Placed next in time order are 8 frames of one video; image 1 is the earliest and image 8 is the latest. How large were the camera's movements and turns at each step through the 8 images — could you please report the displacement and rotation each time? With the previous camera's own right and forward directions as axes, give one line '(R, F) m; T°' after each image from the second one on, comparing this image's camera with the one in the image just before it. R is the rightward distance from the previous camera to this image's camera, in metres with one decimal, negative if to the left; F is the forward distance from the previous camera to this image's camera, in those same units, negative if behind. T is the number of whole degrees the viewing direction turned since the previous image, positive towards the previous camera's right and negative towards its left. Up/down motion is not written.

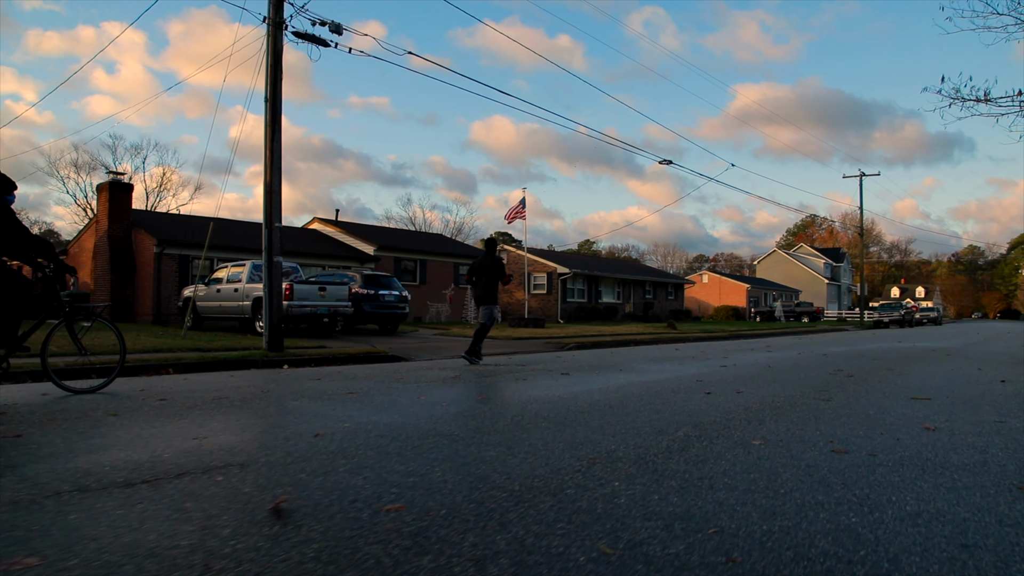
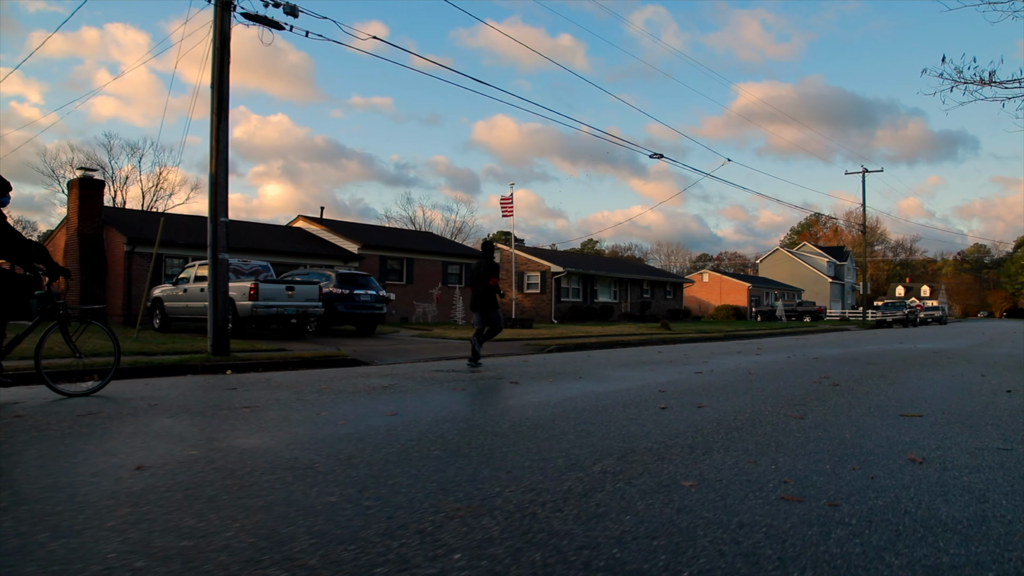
(+0.8, +1.1) m; 0°
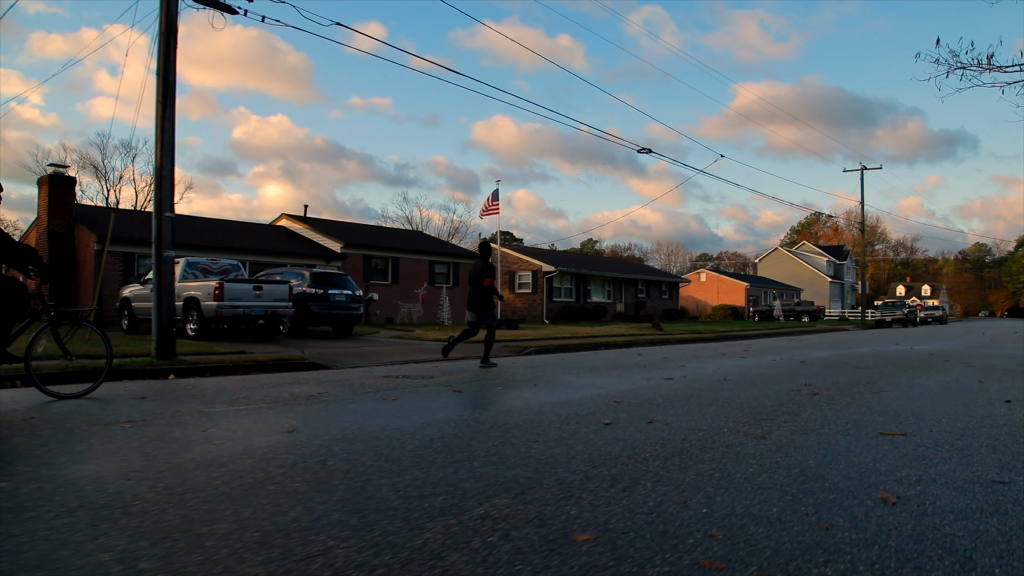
(+0.7, +0.9) m; 0°
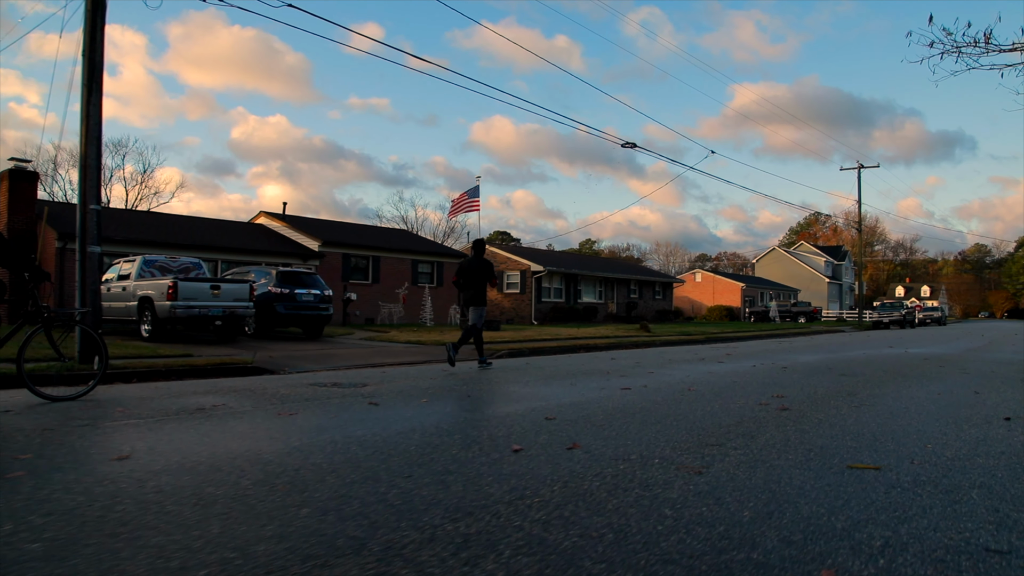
(+0.7, +1.0) m; 0°
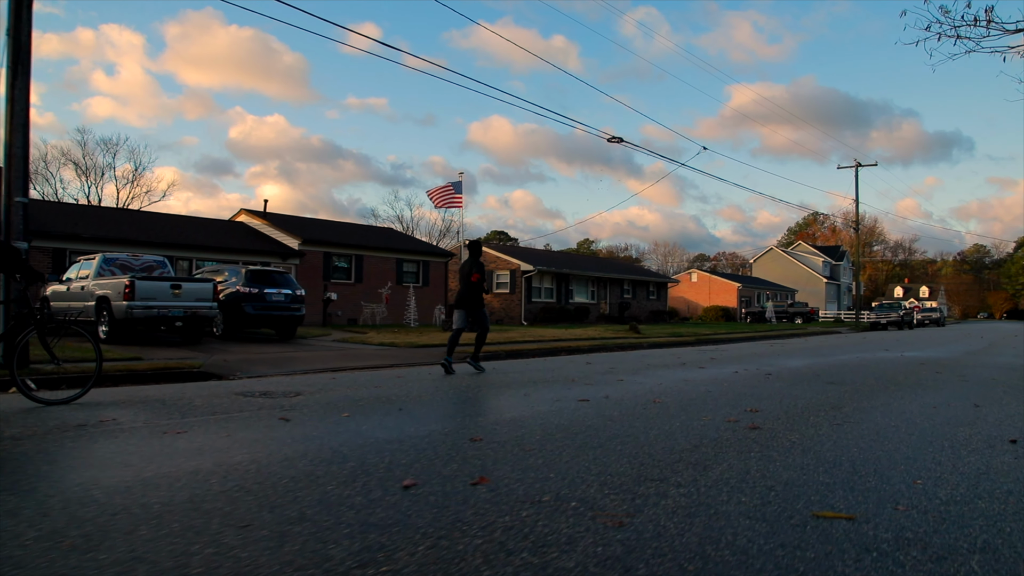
(+0.6, +0.9) m; 0°
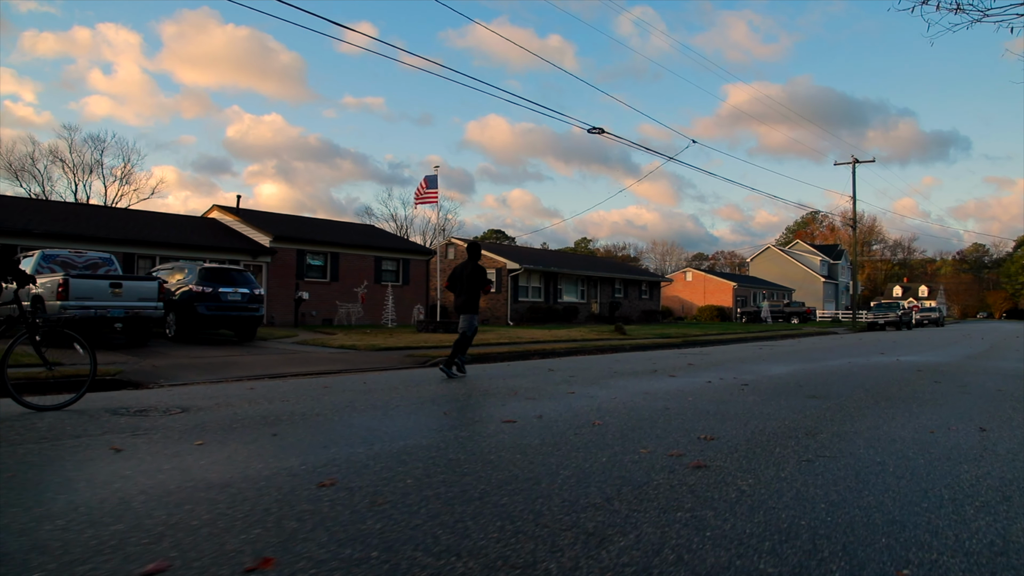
(+0.8, +1.3) m; 0°
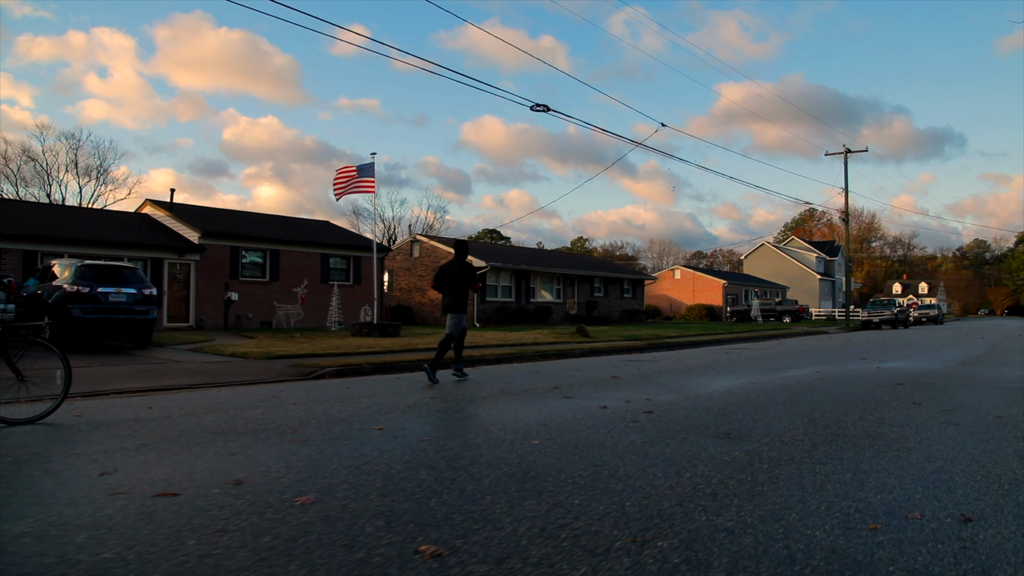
(+1.8, +2.6) m; 0°
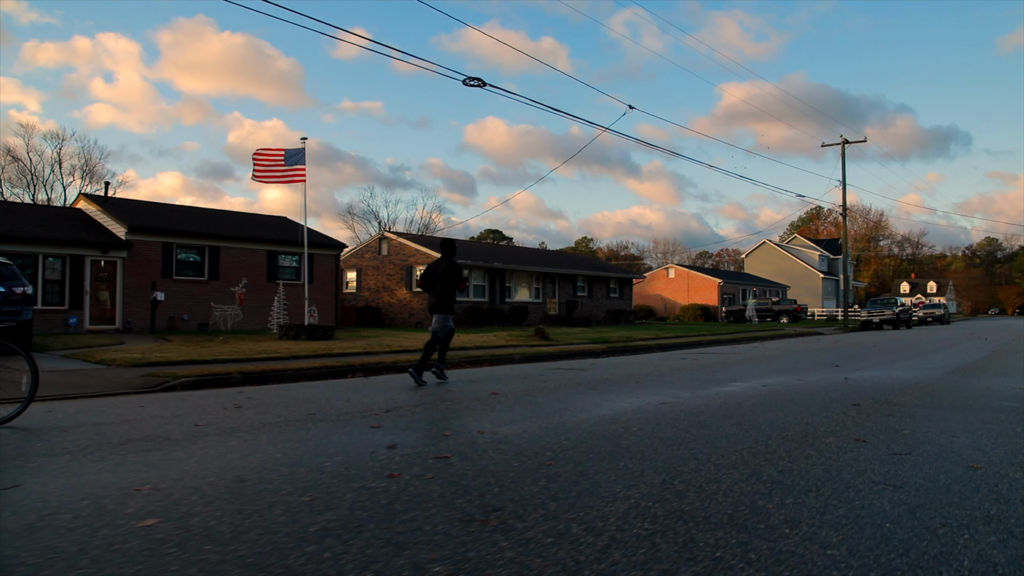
(+1.8, +2.2) m; -1°
